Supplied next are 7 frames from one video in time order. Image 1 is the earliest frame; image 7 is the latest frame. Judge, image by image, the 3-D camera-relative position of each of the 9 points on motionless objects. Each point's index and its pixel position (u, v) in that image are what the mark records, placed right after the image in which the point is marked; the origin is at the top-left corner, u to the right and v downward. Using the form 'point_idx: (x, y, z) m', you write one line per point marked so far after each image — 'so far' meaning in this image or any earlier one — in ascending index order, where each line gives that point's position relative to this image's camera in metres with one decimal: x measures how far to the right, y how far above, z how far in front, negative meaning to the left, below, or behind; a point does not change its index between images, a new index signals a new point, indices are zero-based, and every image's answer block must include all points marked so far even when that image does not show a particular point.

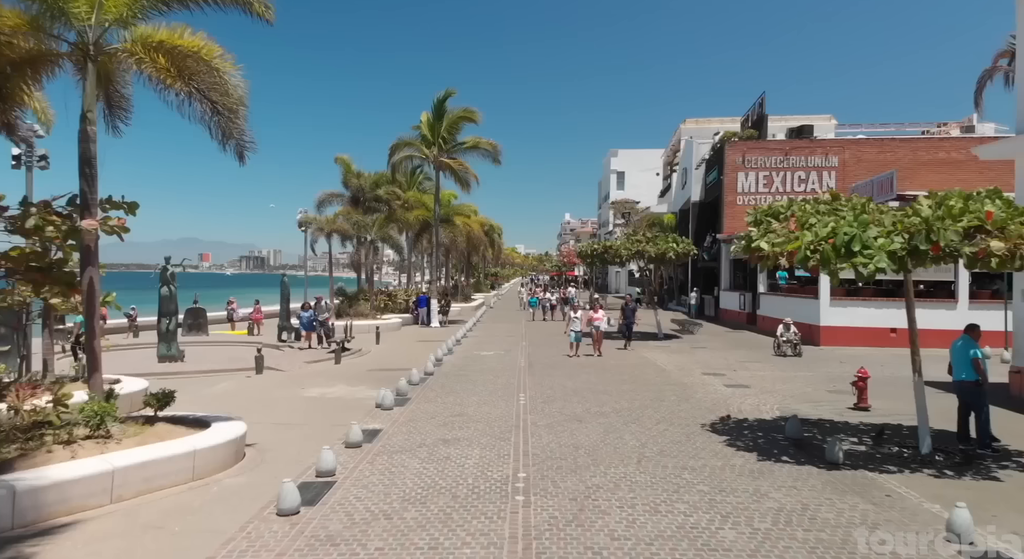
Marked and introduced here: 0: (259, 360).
0: (-6.0, -2.0, +14.4) m
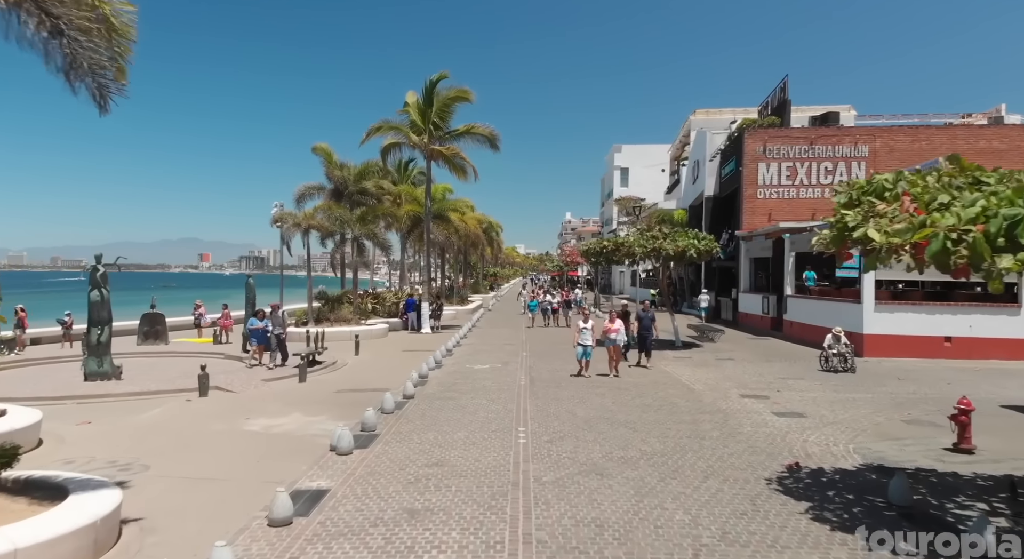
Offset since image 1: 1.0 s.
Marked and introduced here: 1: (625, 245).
0: (-6.1, -2.0, +11.9) m
1: (+3.7, +1.1, +19.5) m
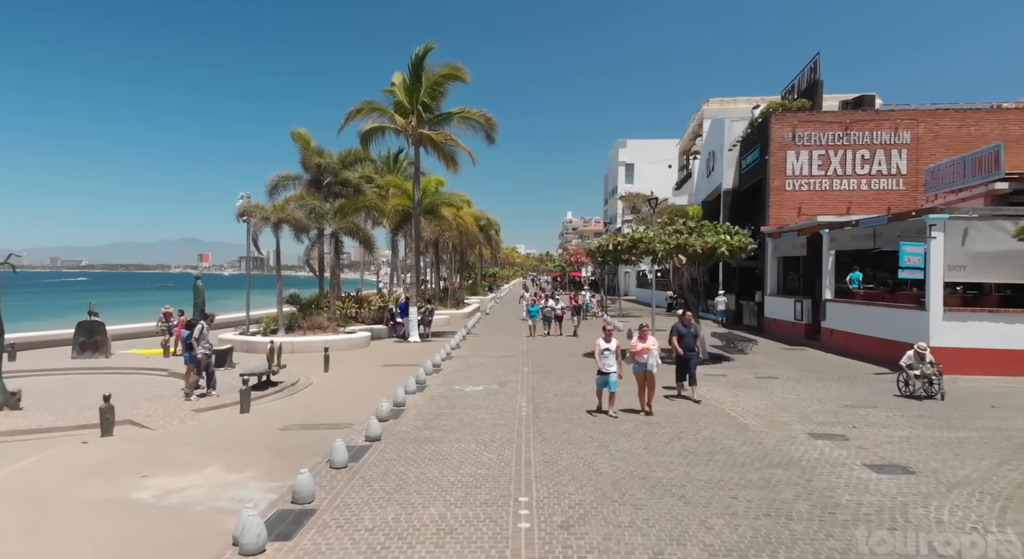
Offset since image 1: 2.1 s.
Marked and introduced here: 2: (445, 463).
0: (-6.1, -2.1, +9.1) m
1: (+3.6, +1.1, +16.7) m
2: (-0.8, -2.3, +7.6) m
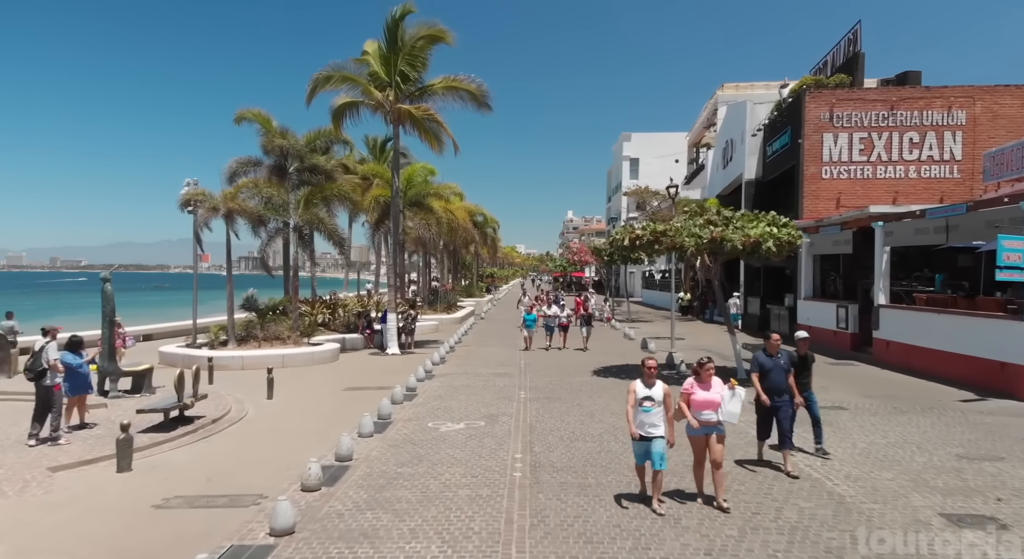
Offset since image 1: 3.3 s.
0: (-6.3, -2.1, +6.1) m
1: (+3.5, +1.0, +13.7) m
2: (-1.0, -2.4, +4.5) m
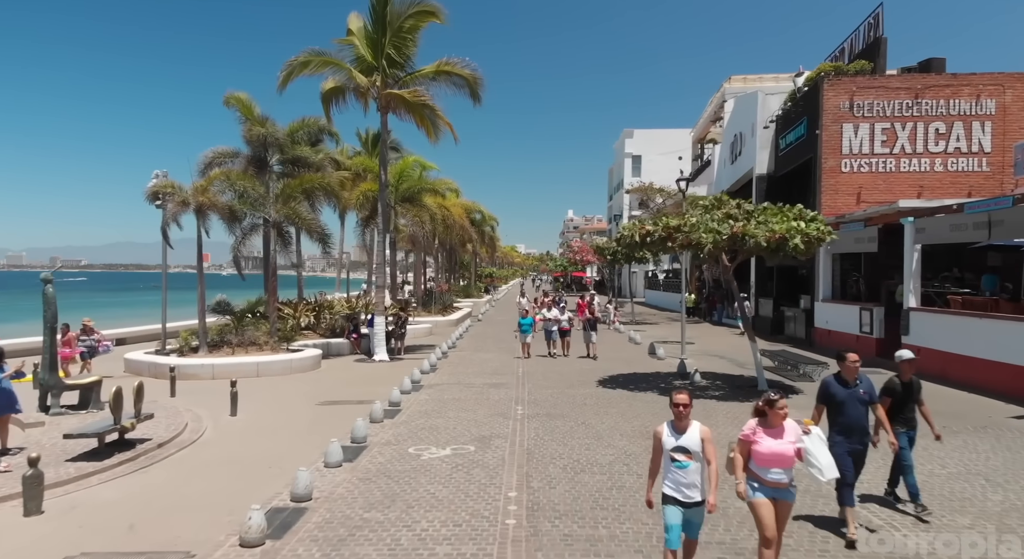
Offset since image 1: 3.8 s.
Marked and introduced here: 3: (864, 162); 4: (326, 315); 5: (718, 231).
0: (-6.3, -2.1, +4.7) m
1: (+3.4, +1.0, +12.3) m
2: (-1.1, -2.4, +3.2) m
3: (+11.2, +3.7, +19.3) m
4: (-5.8, -1.1, +18.8) m
5: (+3.8, +0.9, +11.3) m
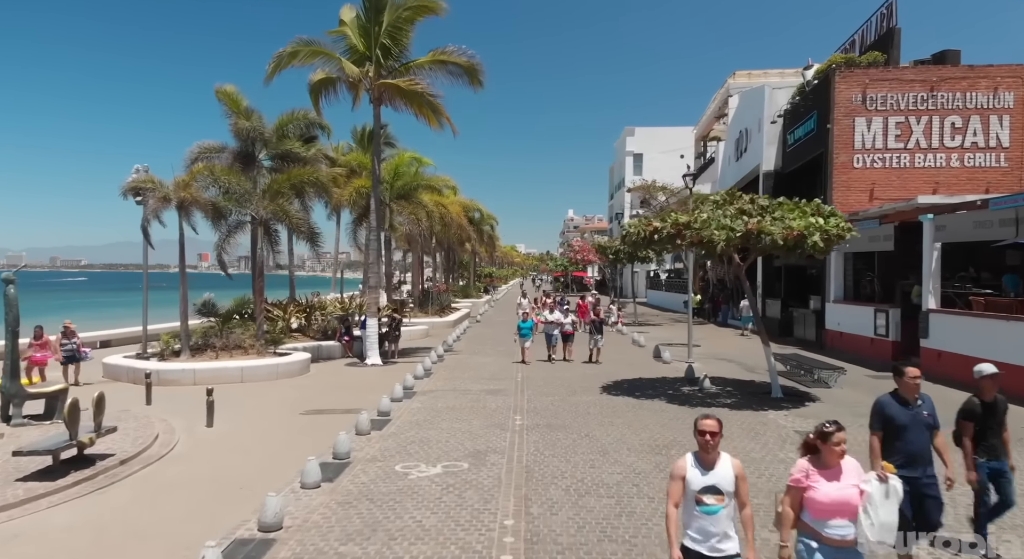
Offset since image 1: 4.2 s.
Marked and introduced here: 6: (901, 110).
0: (-6.4, -2.1, +4.0) m
1: (+3.4, +1.0, +11.6) m
2: (-1.1, -2.4, +2.5) m
3: (+11.2, +3.7, +18.6) m
4: (-5.8, -1.1, +18.1) m
5: (+3.8, +0.9, +10.6) m
6: (+11.9, +5.2, +18.4) m
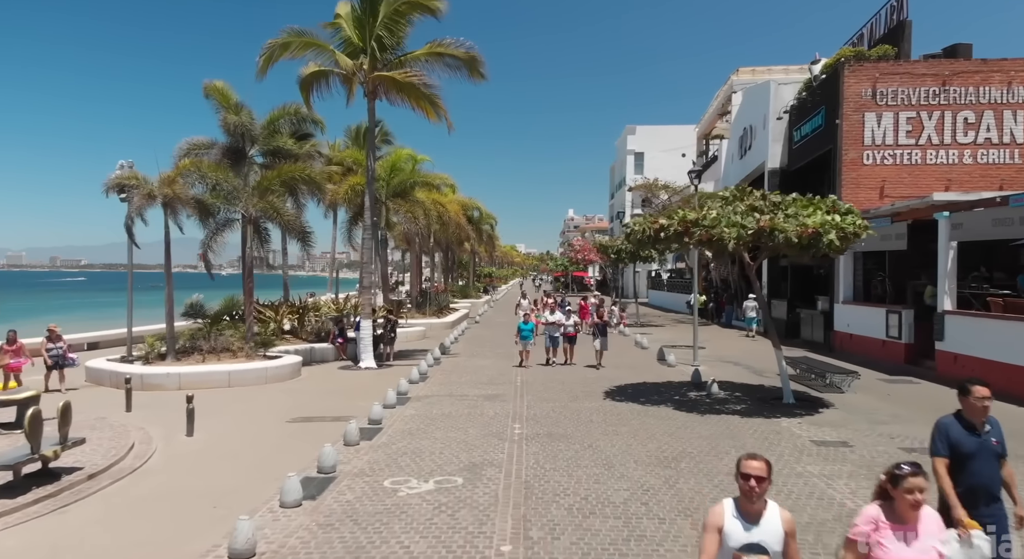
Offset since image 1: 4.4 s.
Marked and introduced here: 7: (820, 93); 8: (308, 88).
0: (-6.4, -2.1, +3.5) m
1: (+3.4, +1.0, +11.1) m
2: (-1.1, -2.4, +1.9) m
3: (+11.2, +3.7, +18.0) m
4: (-5.8, -1.1, +17.6) m
5: (+3.8, +0.9, +10.0) m
6: (+11.8, +5.1, +17.8) m
7: (+10.1, +6.1, +19.7) m
8: (-5.2, +4.9, +15.4) m
